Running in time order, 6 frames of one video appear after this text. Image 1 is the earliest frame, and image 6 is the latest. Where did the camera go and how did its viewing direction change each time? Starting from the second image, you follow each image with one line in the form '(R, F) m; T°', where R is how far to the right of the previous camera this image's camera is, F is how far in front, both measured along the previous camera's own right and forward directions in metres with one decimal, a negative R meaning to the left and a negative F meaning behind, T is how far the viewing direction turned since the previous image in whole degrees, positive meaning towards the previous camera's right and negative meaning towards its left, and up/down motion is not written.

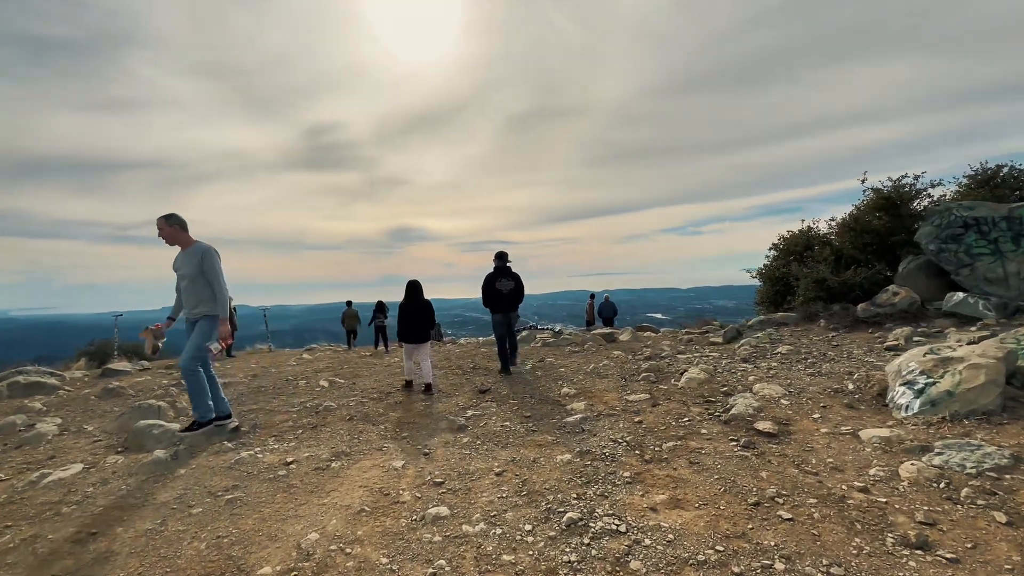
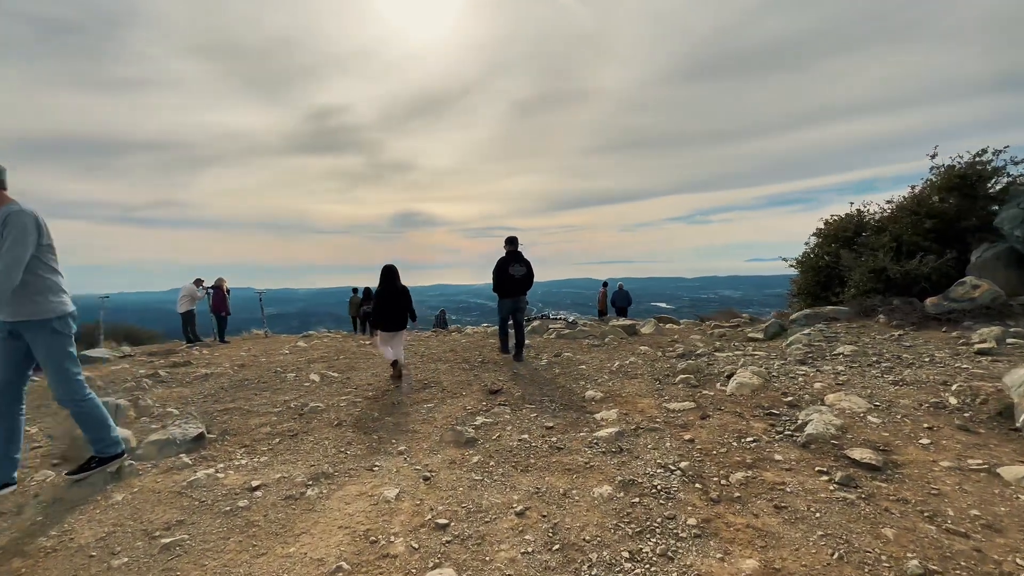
(-0.2, +1.3) m; -1°
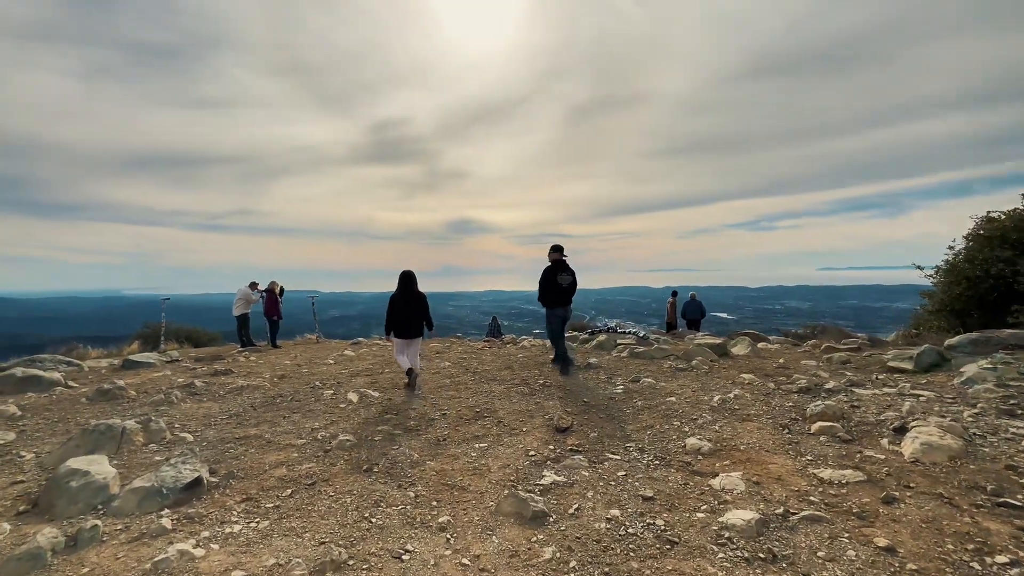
(-0.3, +1.6) m; -7°
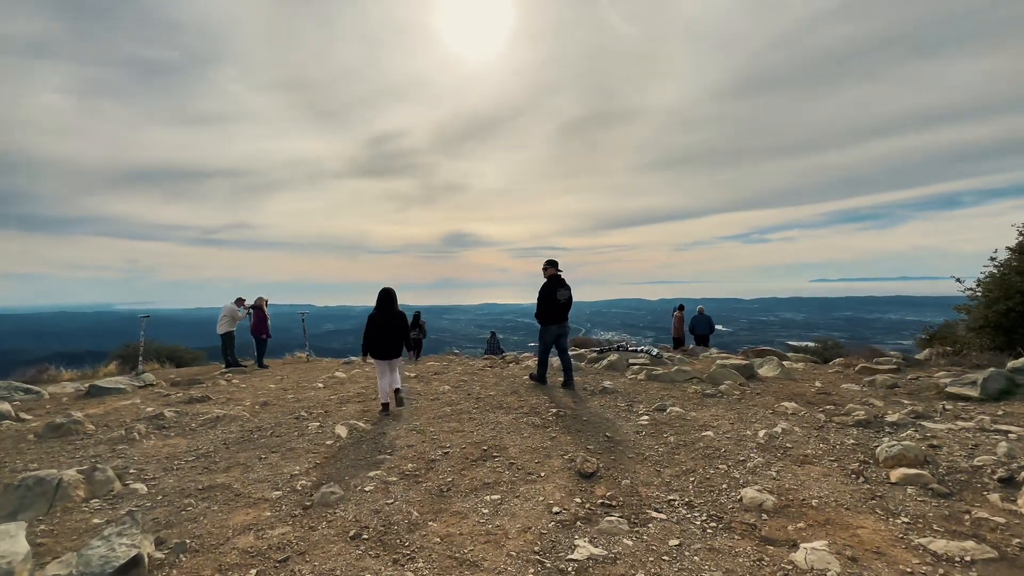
(-0.2, +0.9) m; +1°
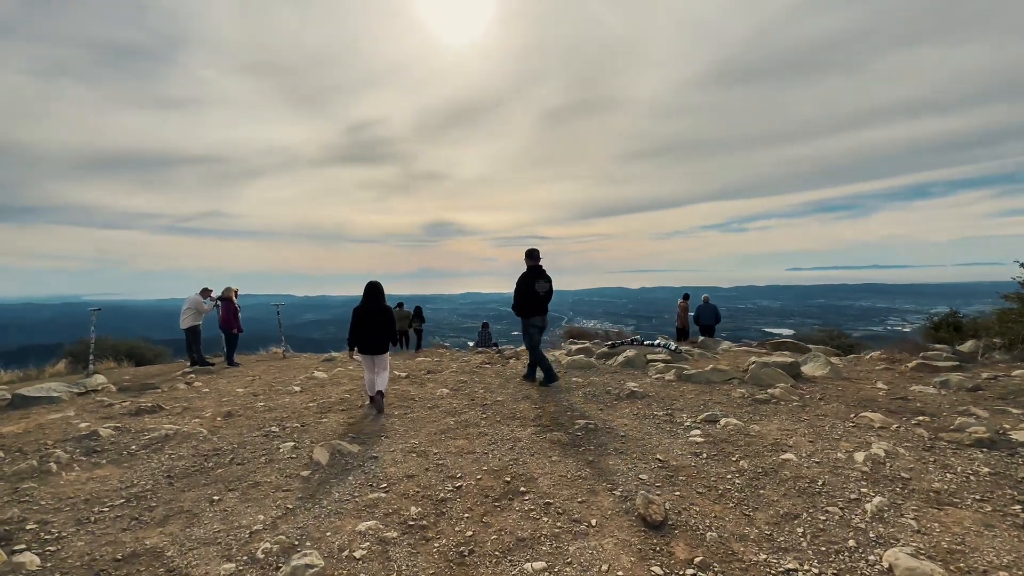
(-0.5, +1.5) m; +2°
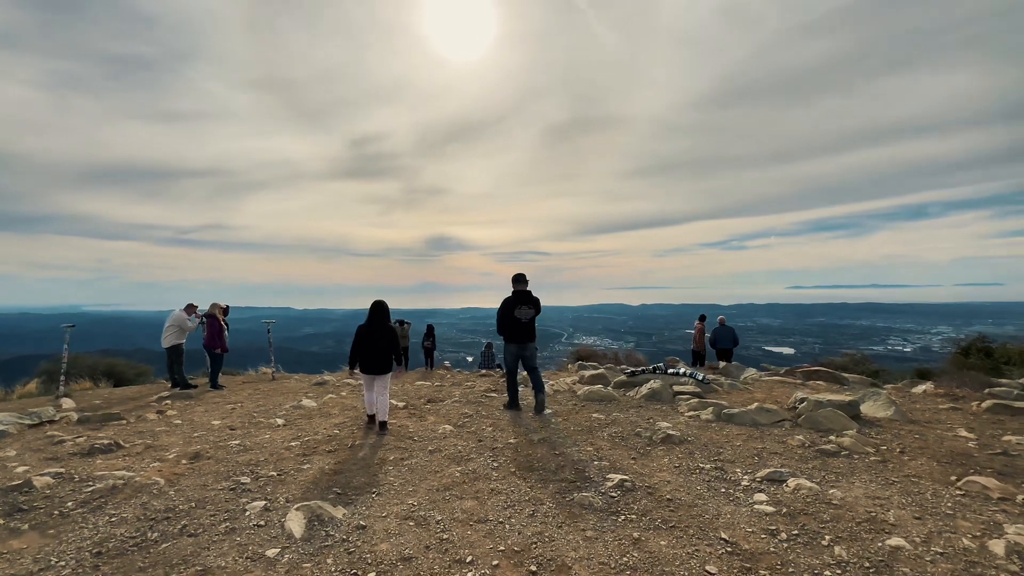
(-0.3, +1.1) m; 0°
